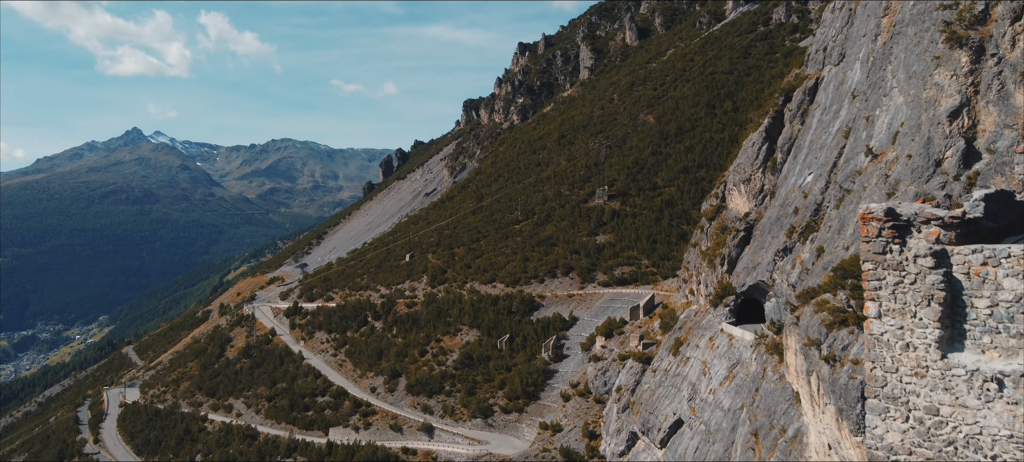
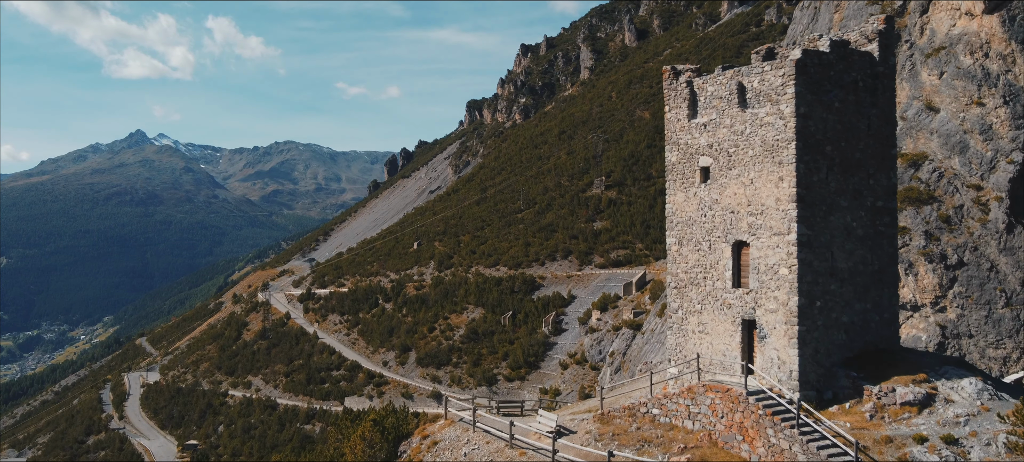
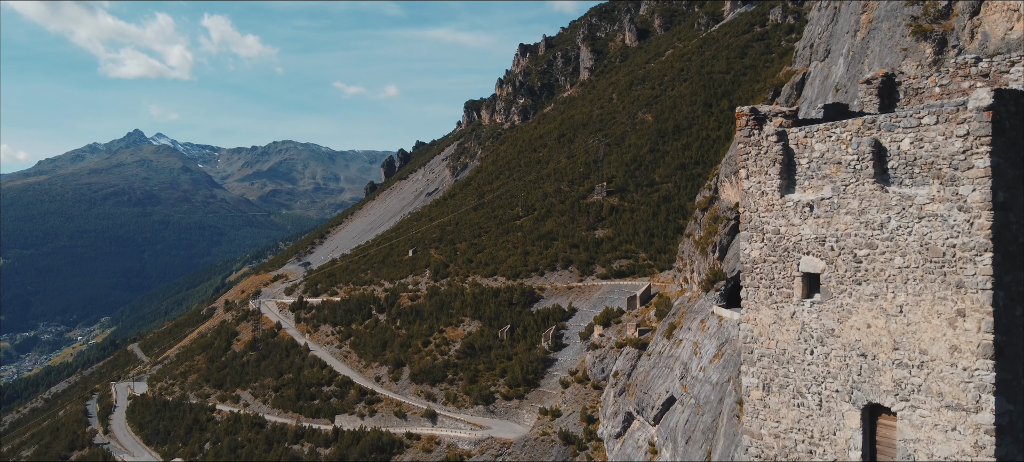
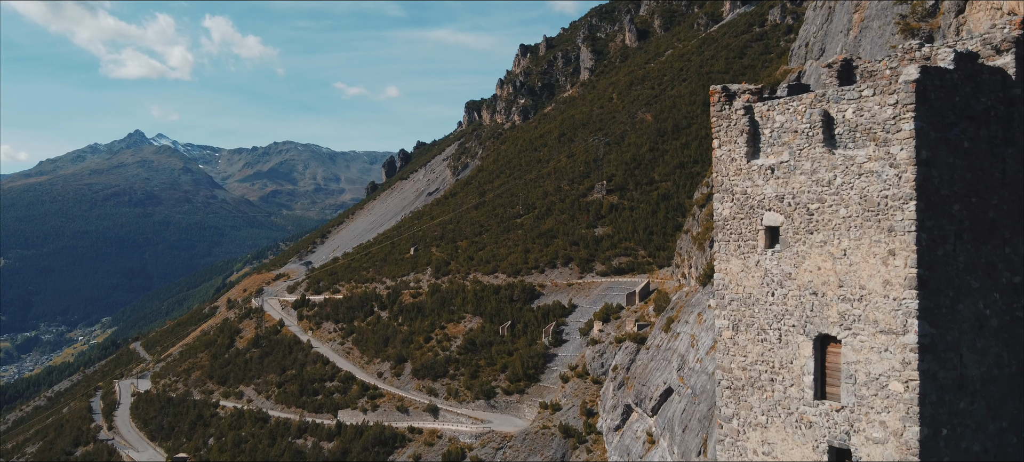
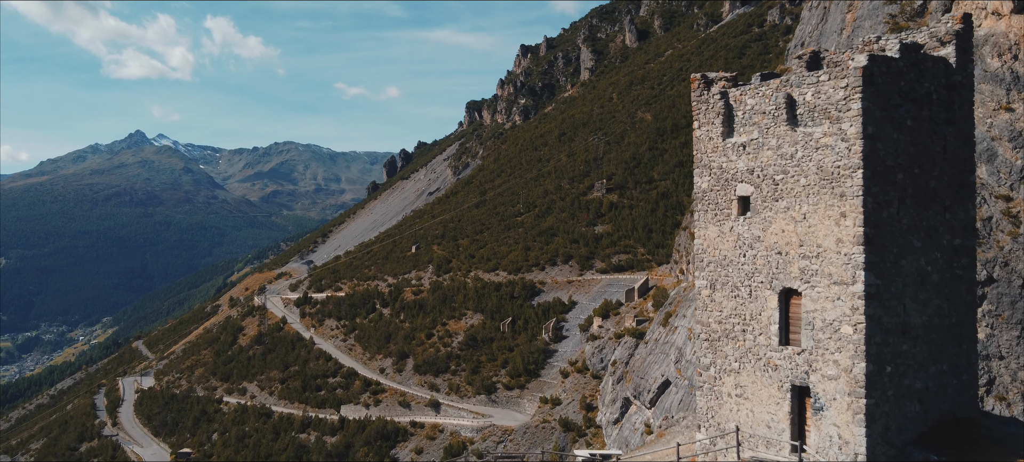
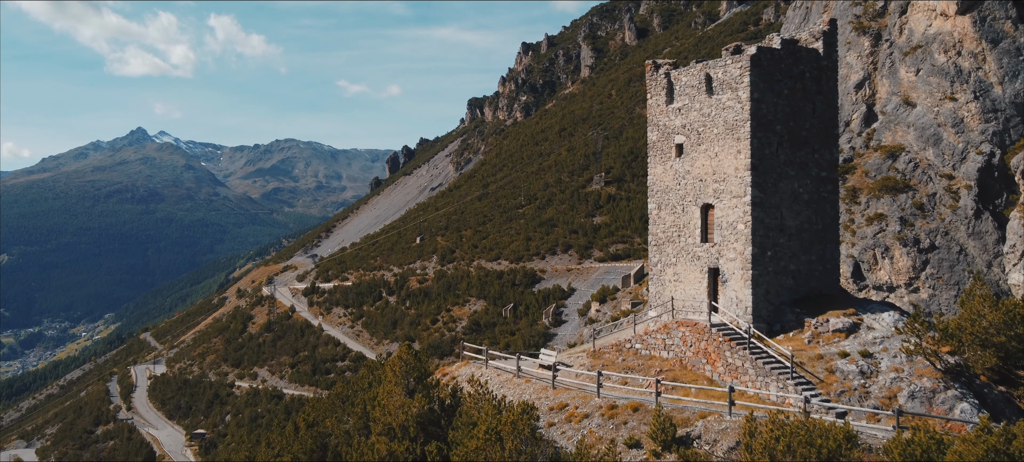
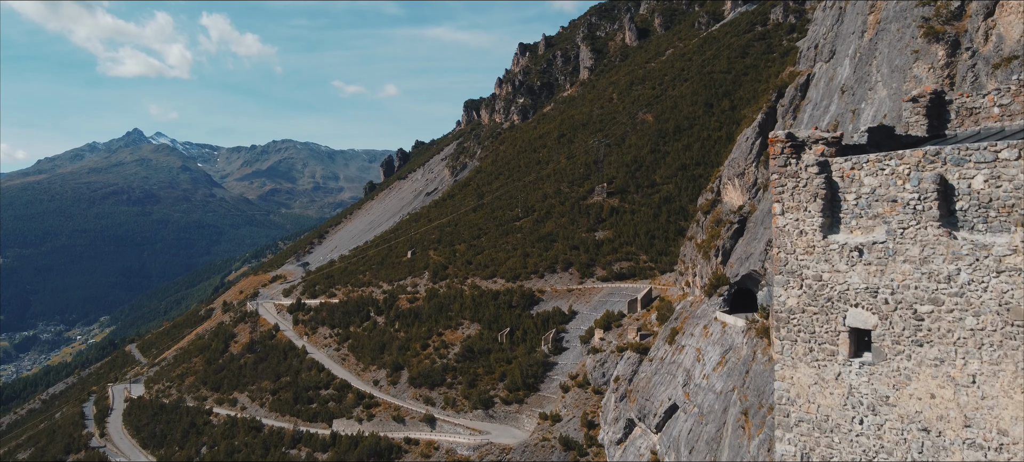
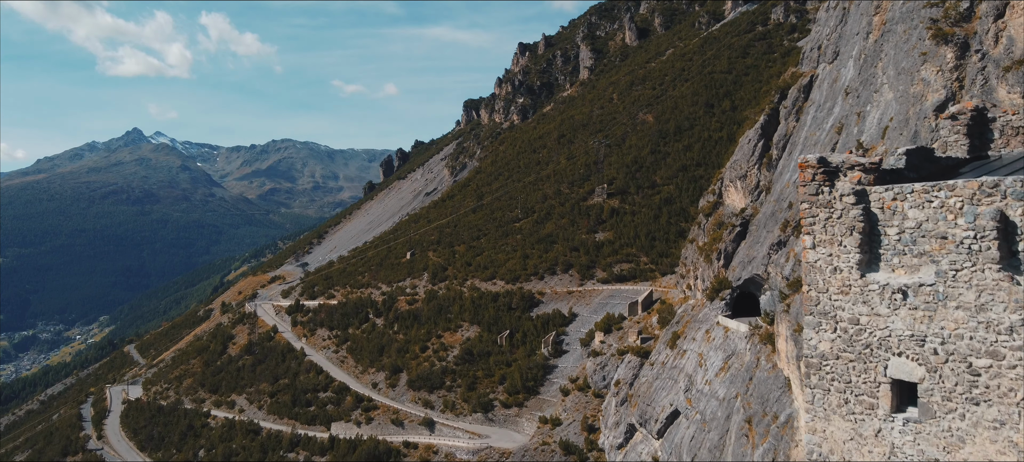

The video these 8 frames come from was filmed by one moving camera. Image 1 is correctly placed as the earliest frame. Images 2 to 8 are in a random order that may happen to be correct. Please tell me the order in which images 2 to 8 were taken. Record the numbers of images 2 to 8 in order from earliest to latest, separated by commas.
8, 7, 3, 4, 5, 2, 6
